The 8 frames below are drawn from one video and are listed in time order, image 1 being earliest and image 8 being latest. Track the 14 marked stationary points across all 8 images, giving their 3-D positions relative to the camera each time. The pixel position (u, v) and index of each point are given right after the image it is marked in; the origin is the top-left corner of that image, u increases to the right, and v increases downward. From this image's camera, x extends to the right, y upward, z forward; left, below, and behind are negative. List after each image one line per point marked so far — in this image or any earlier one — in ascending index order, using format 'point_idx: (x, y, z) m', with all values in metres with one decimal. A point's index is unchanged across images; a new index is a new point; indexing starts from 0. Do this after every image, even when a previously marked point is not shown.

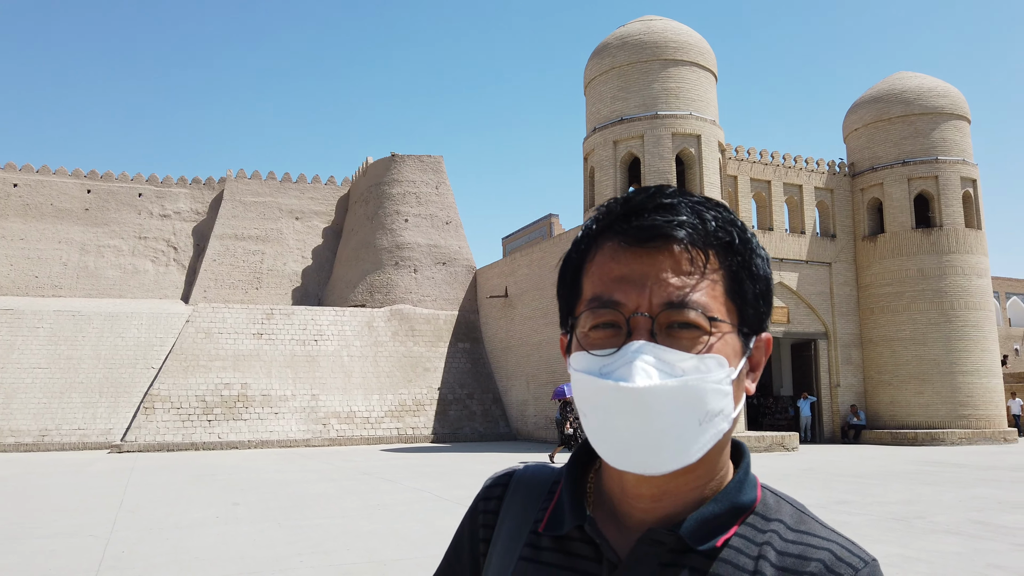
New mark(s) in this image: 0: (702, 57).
0: (+4.3, +5.3, +18.1) m
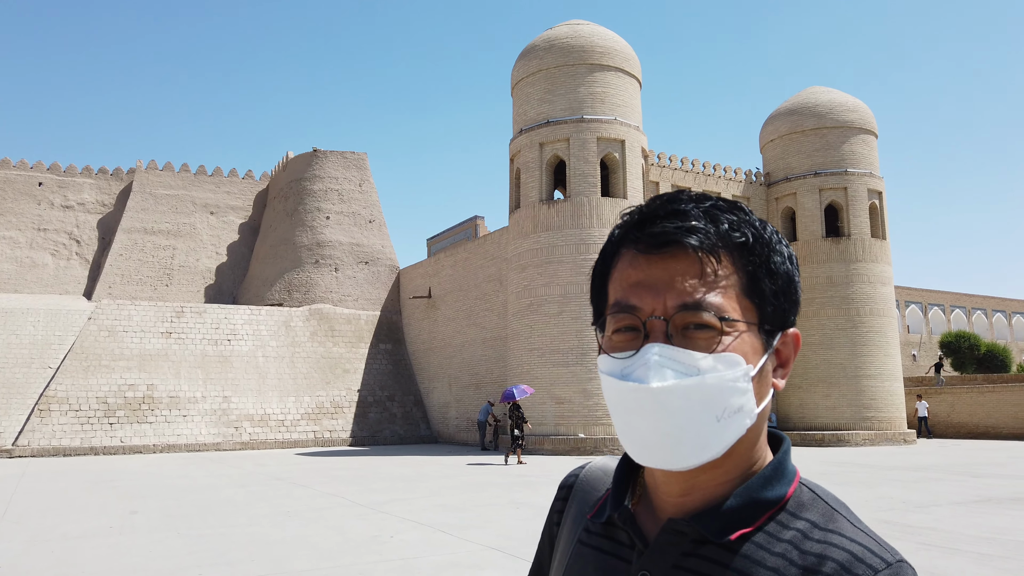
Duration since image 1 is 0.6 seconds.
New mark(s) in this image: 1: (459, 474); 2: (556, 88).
0: (+2.6, +5.2, +18.3) m
1: (-0.8, -2.9, +12.1) m
2: (+1.0, +4.6, +18.0) m
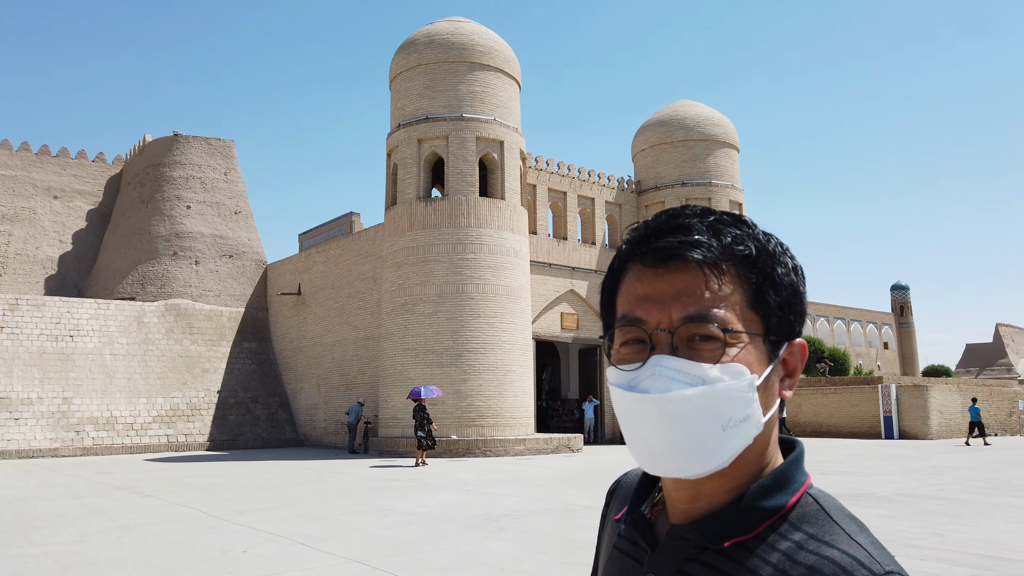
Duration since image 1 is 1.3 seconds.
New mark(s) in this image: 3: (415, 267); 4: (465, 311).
0: (-0.1, +5.2, +18.3) m
1: (-2.7, -2.8, +11.6) m
2: (-1.7, +4.6, +17.7) m
3: (-2.1, +0.5, +17.2) m
4: (-1.0, -0.5, +16.8) m
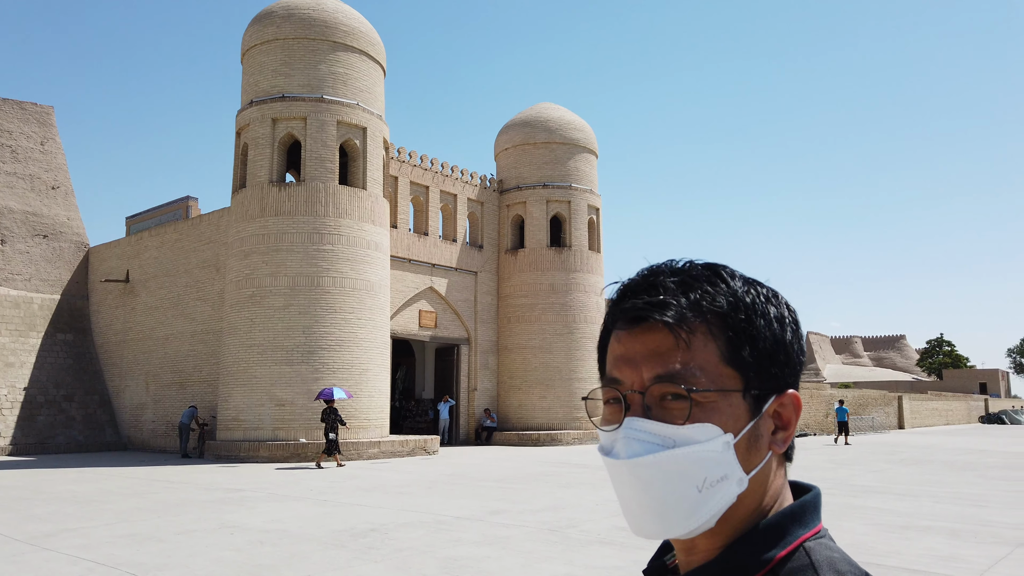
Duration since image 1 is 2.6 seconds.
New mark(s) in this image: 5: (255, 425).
0: (-3.1, +5.3, +17.3) m
1: (-4.6, -2.6, +10.3) m
2: (-4.6, +4.8, +16.5) m
3: (-5.0, +0.6, +15.9) m
4: (-3.9, -0.3, +15.7) m
5: (-5.0, -2.7, +15.3) m
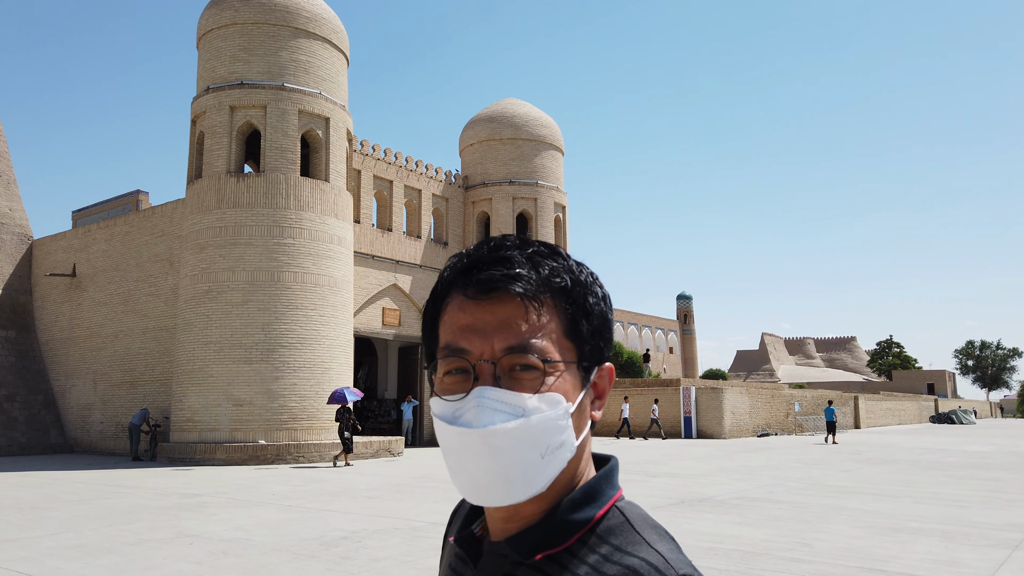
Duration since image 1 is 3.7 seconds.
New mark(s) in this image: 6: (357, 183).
0: (-3.8, +5.4, +16.8) m
1: (-5.0, -2.5, +9.6) m
2: (-5.2, +4.9, +15.8) m
3: (-5.6, +0.7, +15.2) m
4: (-4.5, -0.2, +15.1) m
5: (-5.6, -2.6, +14.7) m
6: (-3.9, +2.6, +19.6) m
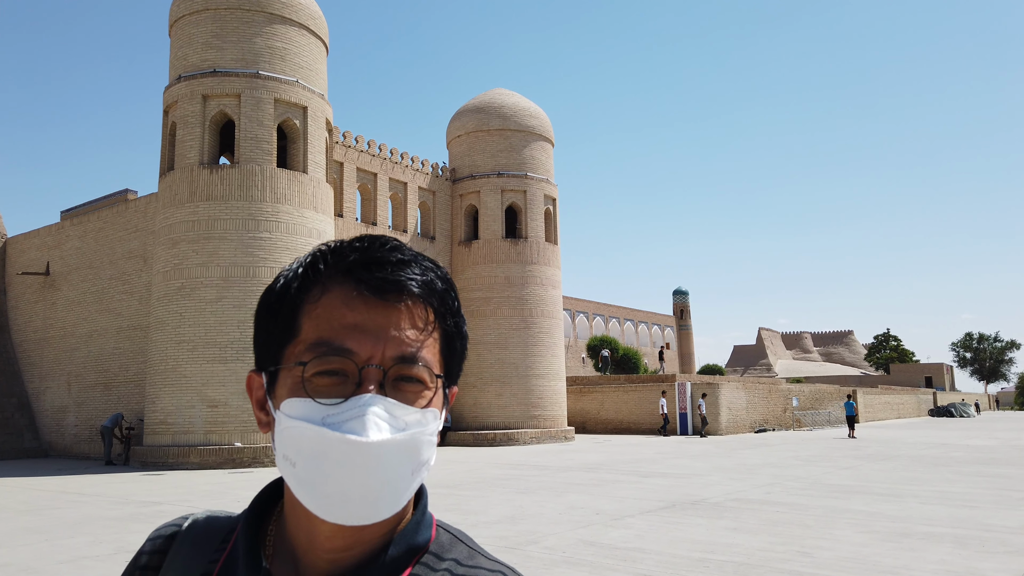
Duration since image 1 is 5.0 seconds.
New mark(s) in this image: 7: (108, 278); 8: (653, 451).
0: (-4.1, +5.5, +16.2) m
1: (-5.2, -2.5, +9.0) m
2: (-5.5, +4.9, +15.2) m
3: (-5.9, +0.8, +14.6) m
4: (-4.7, -0.2, +14.5) m
5: (-5.9, -2.5, +14.1) m
6: (-4.2, +2.7, +19.0) m
7: (-8.9, +0.2, +17.3) m
8: (+3.2, -3.7, +17.9) m
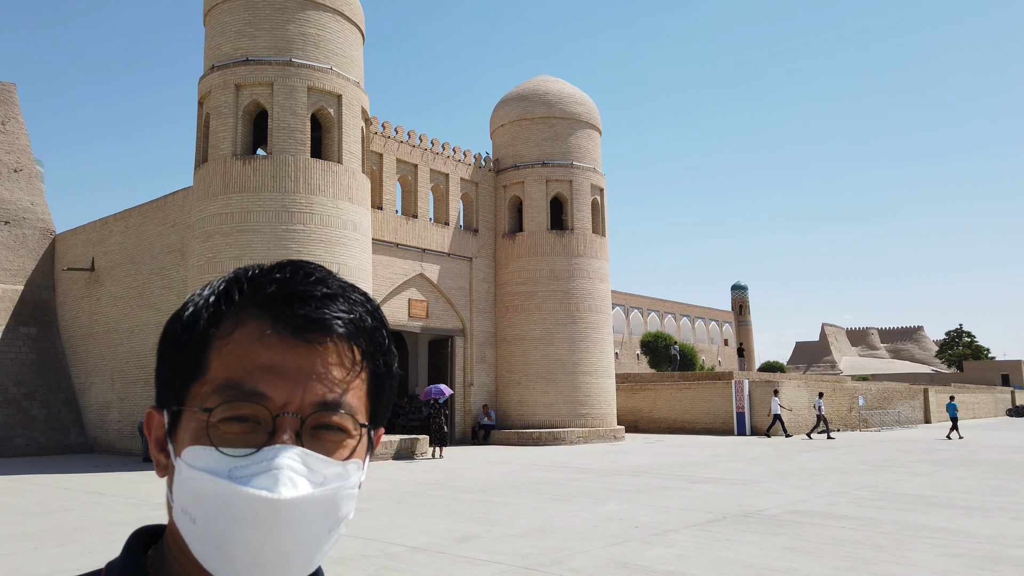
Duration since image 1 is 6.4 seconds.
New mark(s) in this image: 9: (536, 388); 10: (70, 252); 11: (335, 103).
0: (-3.3, +5.6, +15.7) m
1: (-4.8, -2.4, +8.6) m
2: (-4.8, +5.0, +14.8) m
3: (-5.2, +0.9, +14.3) m
4: (-4.0, -0.1, +14.1) m
5: (-5.1, -2.4, +13.7) m
6: (-3.1, +2.9, +18.5) m
7: (-8.0, +0.3, +17.2) m
8: (+4.2, -3.5, +16.9) m
9: (+0.6, -2.5, +19.8) m
10: (-11.2, +0.9, +19.8) m
11: (-3.5, +3.6, +15.4) m
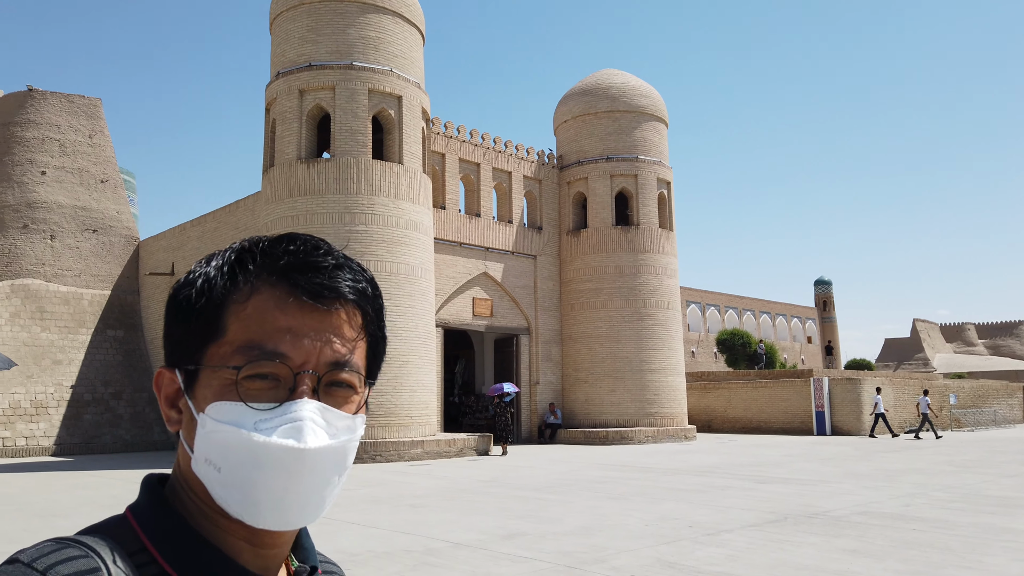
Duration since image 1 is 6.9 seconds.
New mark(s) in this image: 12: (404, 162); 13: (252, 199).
0: (-2.1, +5.6, +15.8) m
1: (-4.2, -2.4, +9.0) m
2: (-3.7, +5.0, +15.1) m
3: (-4.1, +0.9, +14.6) m
4: (-2.9, -0.1, +14.3) m
5: (-4.0, -2.4, +14.1) m
6: (-1.7, +2.9, +18.6) m
7: (-6.6, +0.3, +17.8) m
8: (+5.6, -3.4, +16.3) m
9: (+2.3, -2.4, +19.5) m
10: (-9.5, +0.8, +20.7) m
11: (-2.3, +3.6, +15.5) m
12: (-2.1, +2.5, +15.4) m
13: (-5.5, +1.9, +16.8) m
